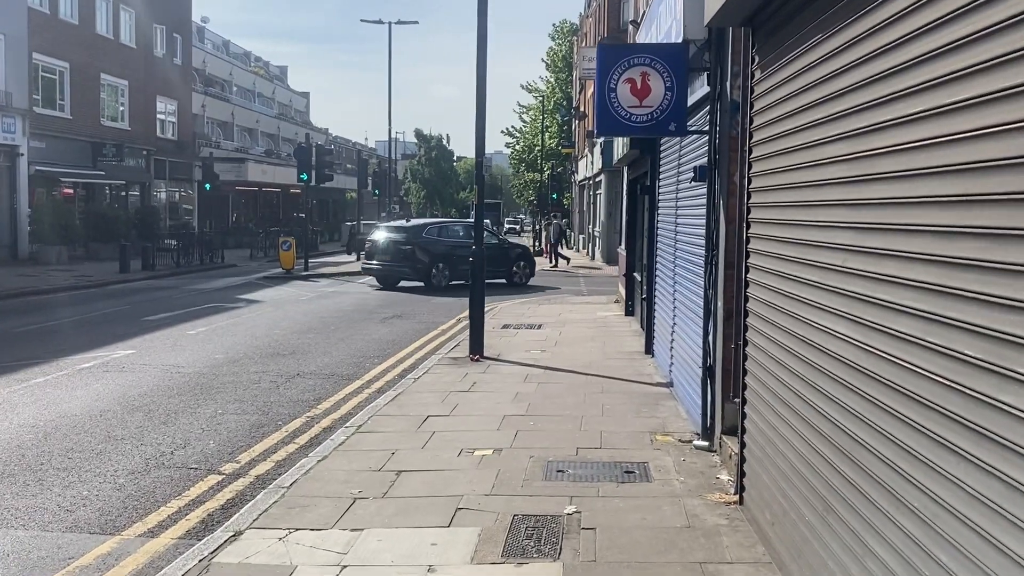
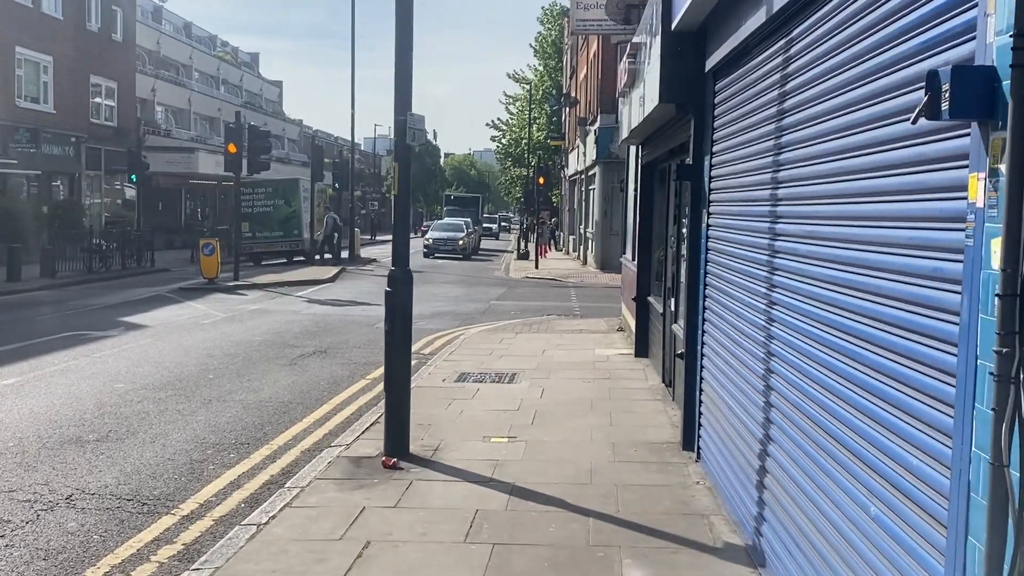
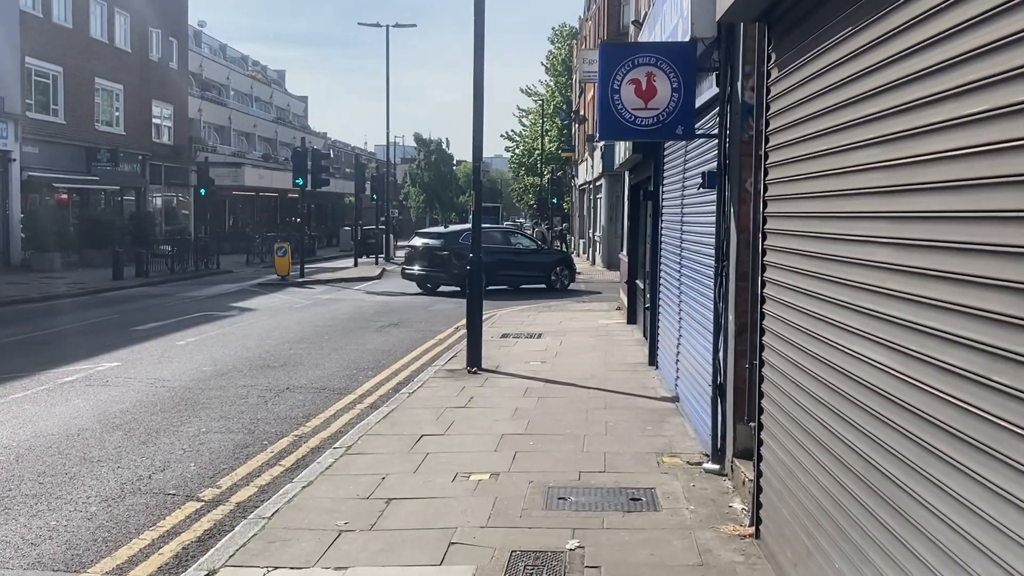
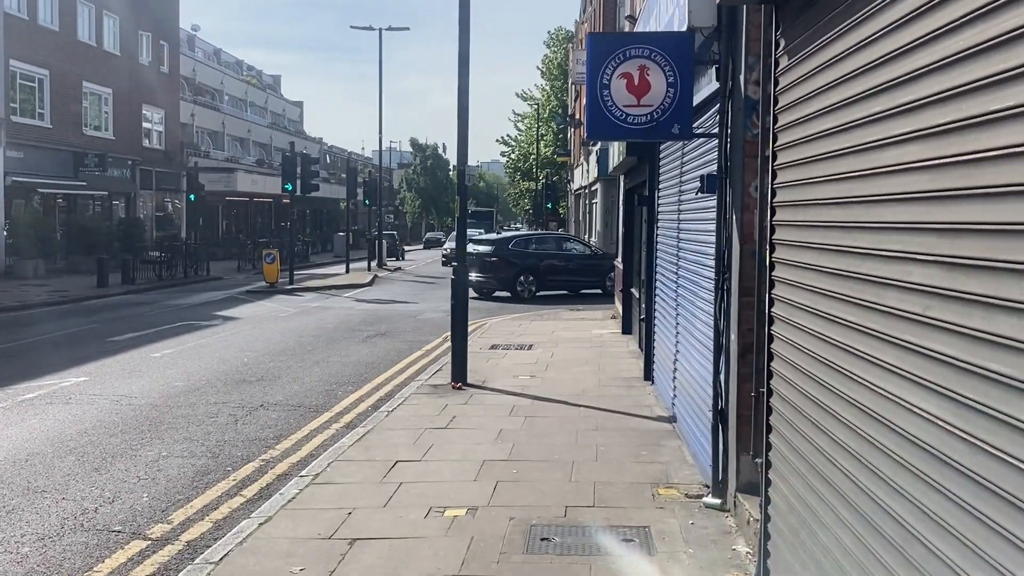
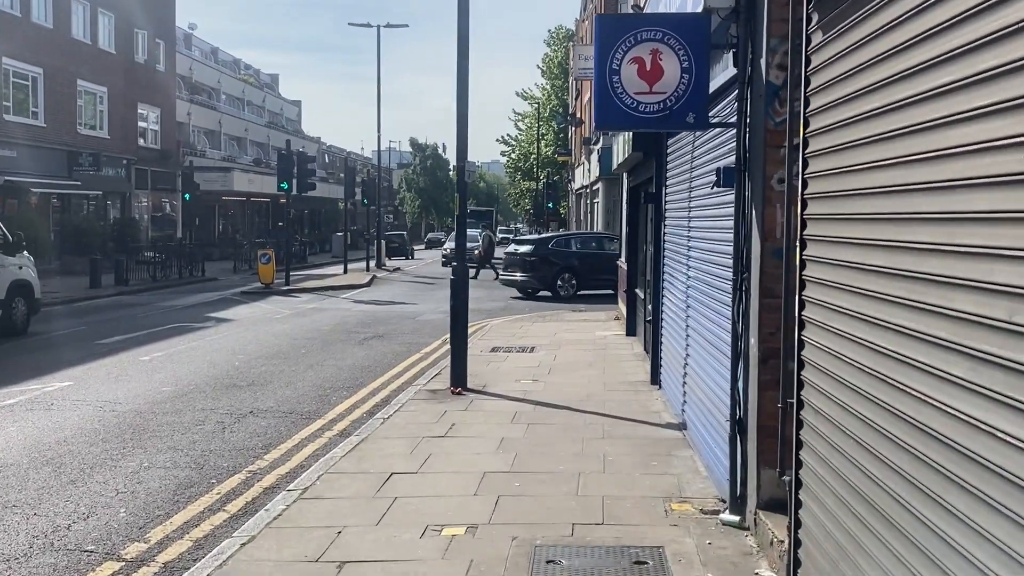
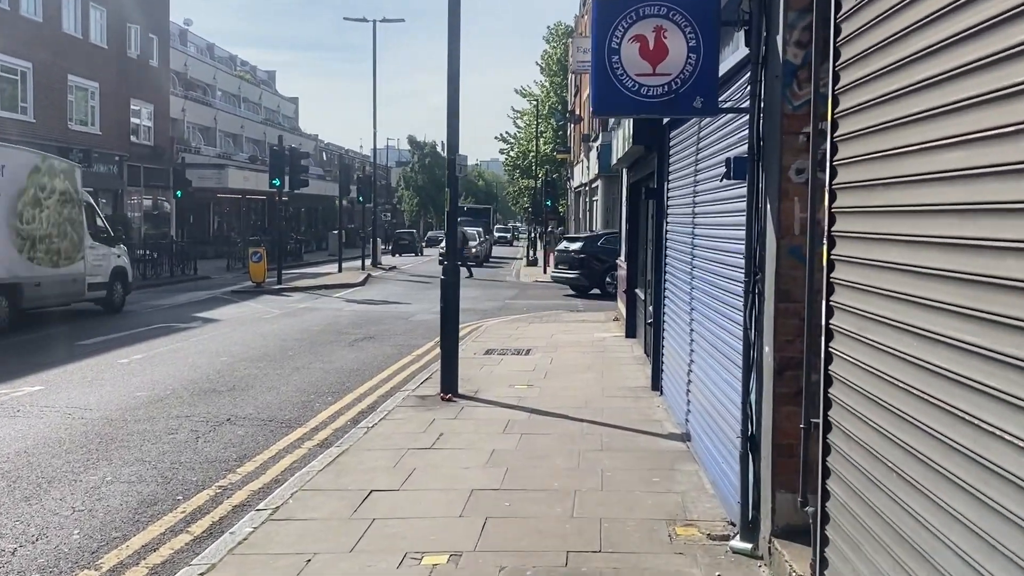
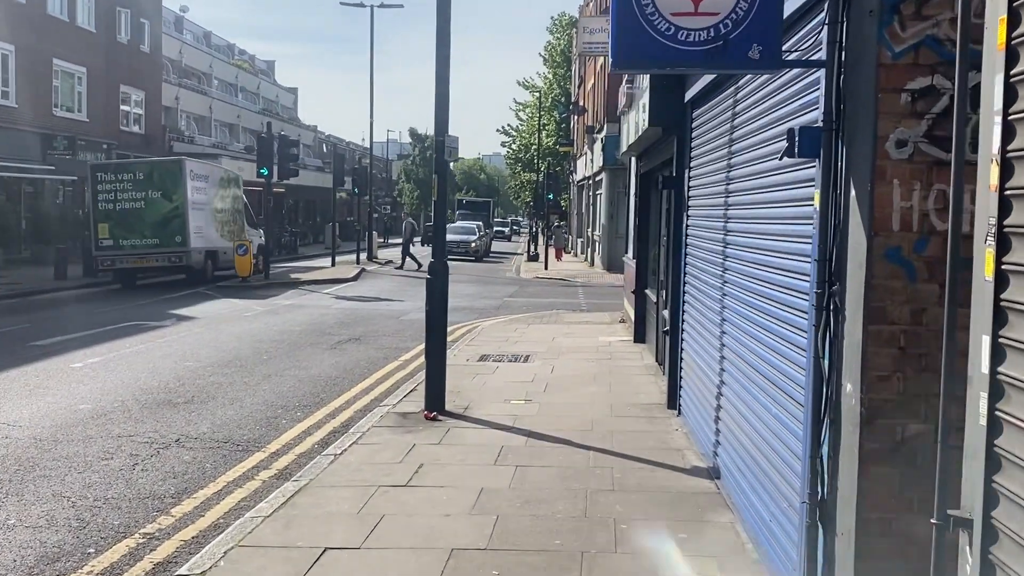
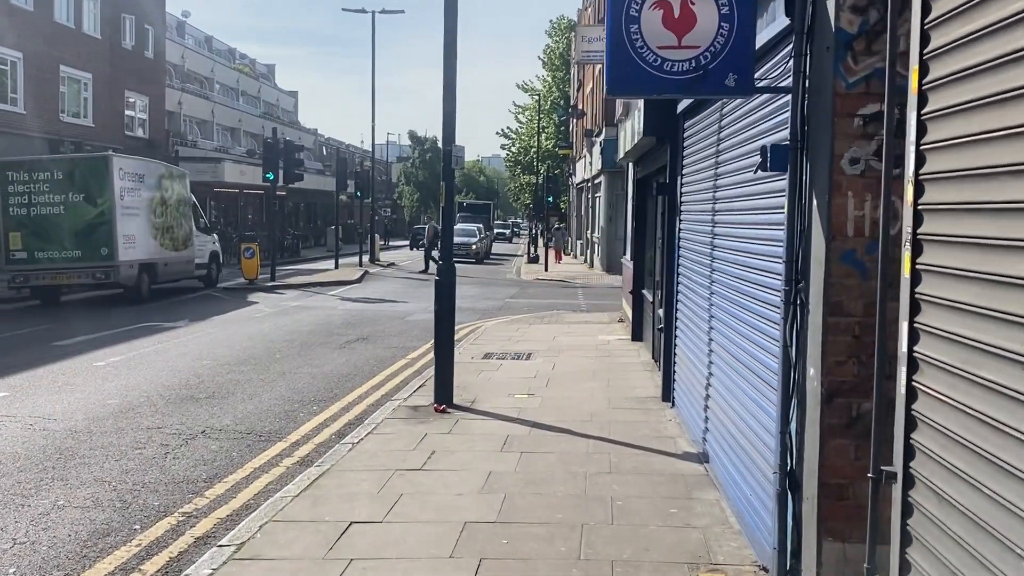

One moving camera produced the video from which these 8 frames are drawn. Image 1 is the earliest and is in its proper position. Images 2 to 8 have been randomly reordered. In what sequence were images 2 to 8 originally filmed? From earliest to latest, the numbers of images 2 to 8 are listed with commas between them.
3, 4, 5, 6, 8, 7, 2
